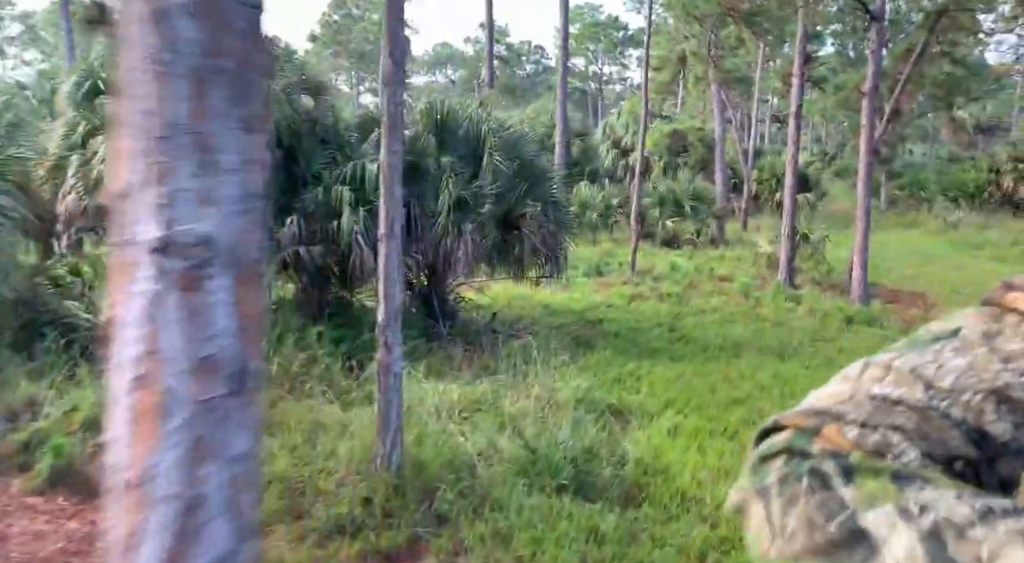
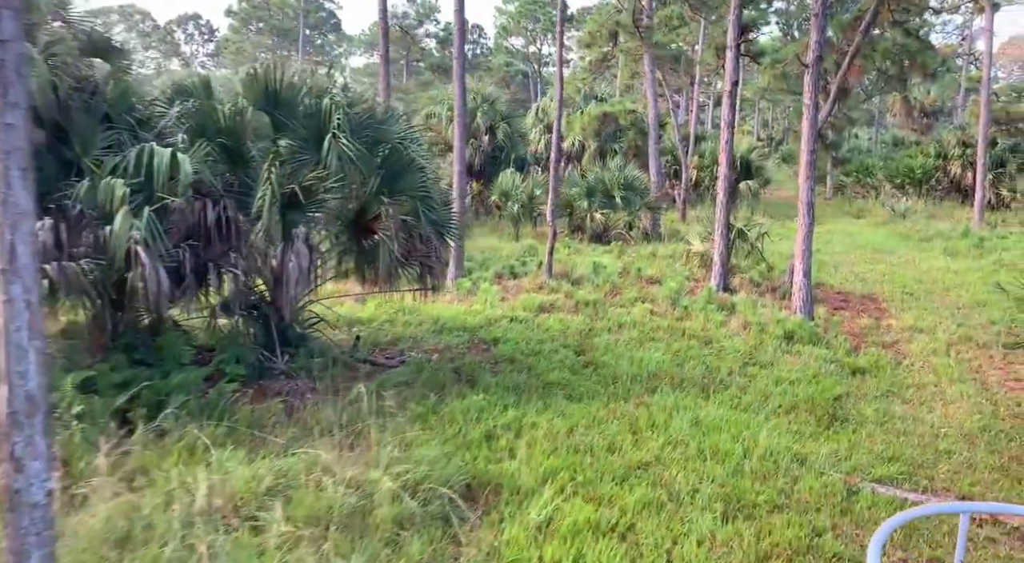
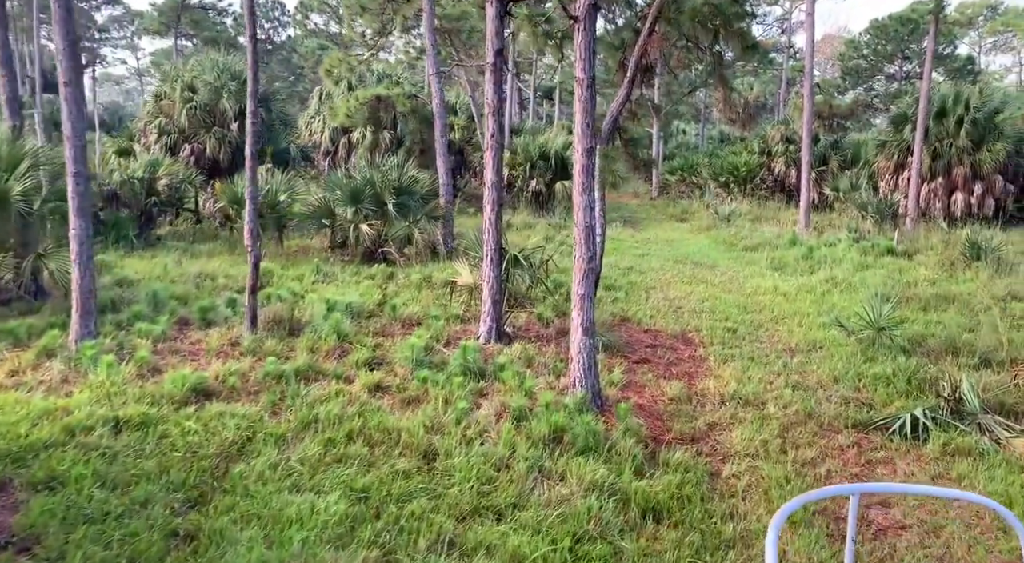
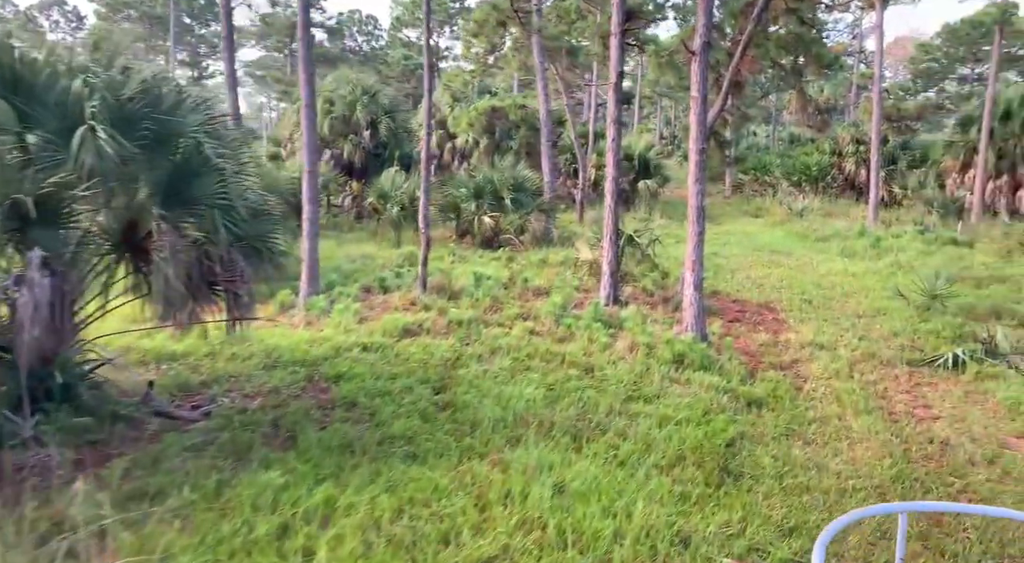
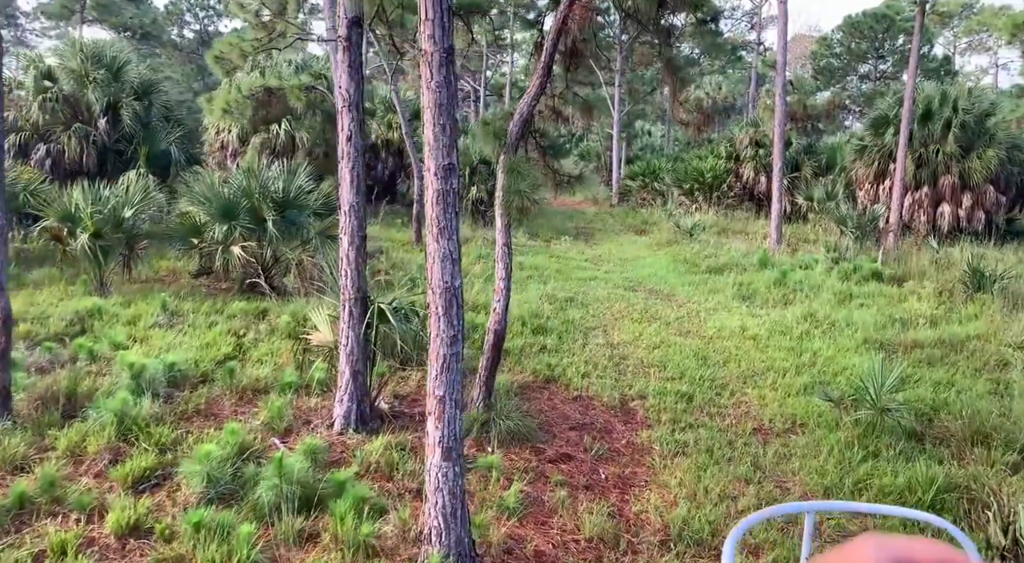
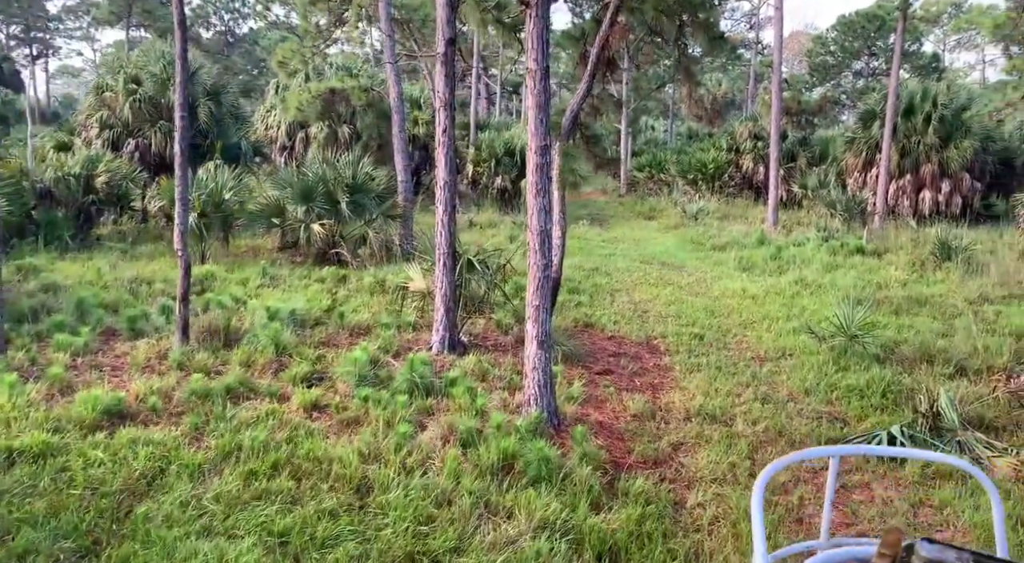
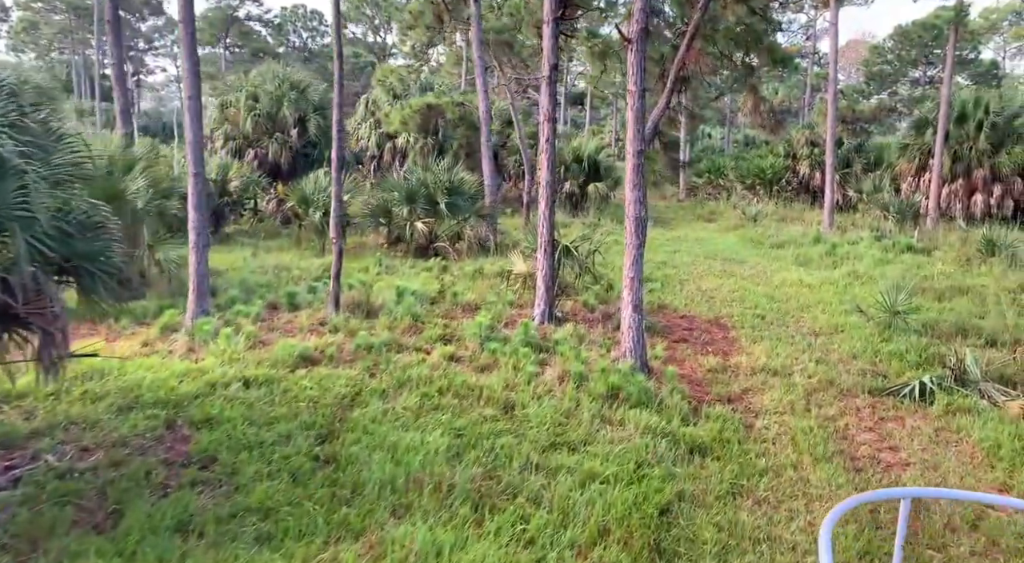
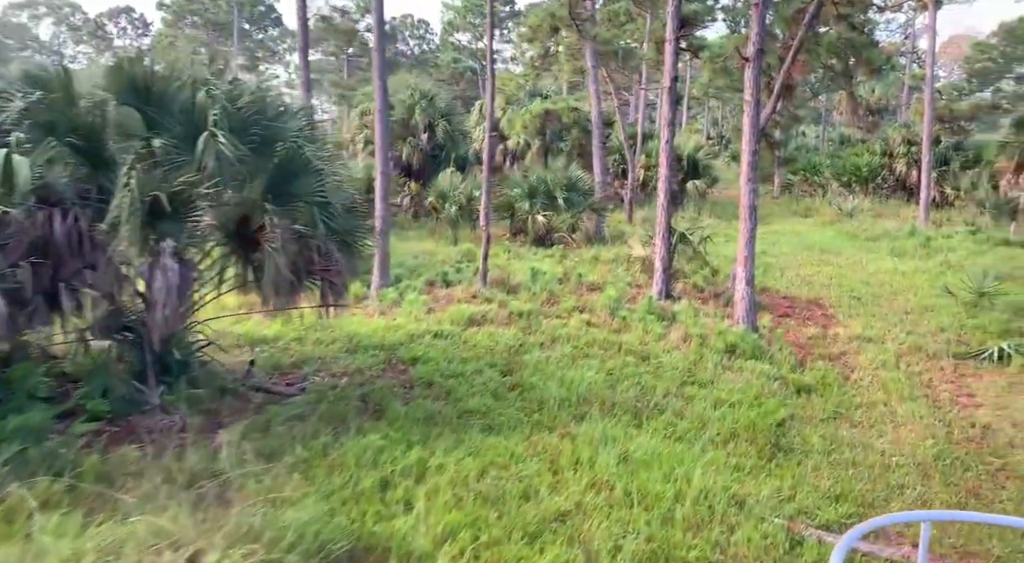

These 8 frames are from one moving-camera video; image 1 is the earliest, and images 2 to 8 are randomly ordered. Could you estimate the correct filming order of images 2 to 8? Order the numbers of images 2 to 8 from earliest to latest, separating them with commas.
2, 8, 4, 7, 3, 6, 5
